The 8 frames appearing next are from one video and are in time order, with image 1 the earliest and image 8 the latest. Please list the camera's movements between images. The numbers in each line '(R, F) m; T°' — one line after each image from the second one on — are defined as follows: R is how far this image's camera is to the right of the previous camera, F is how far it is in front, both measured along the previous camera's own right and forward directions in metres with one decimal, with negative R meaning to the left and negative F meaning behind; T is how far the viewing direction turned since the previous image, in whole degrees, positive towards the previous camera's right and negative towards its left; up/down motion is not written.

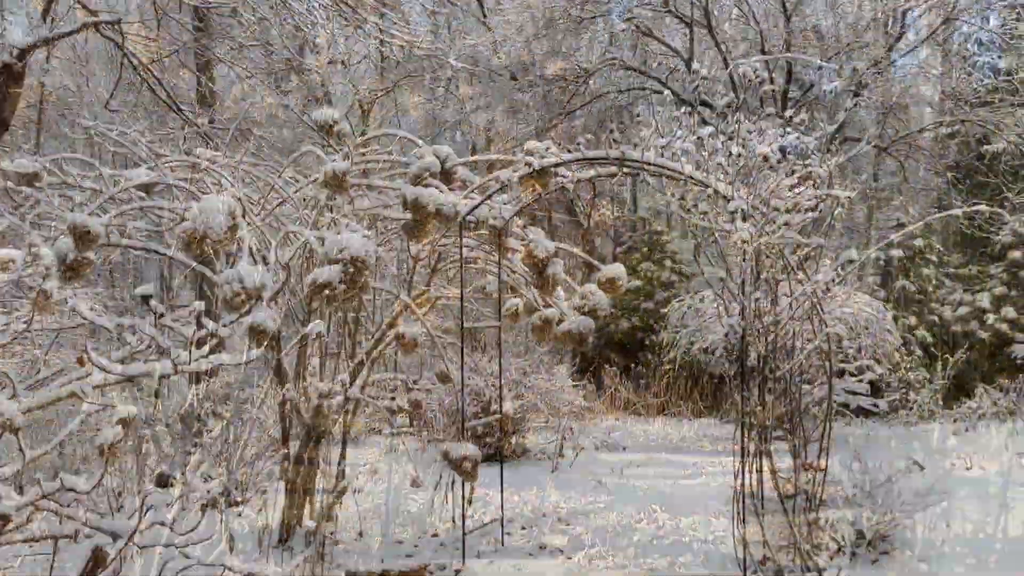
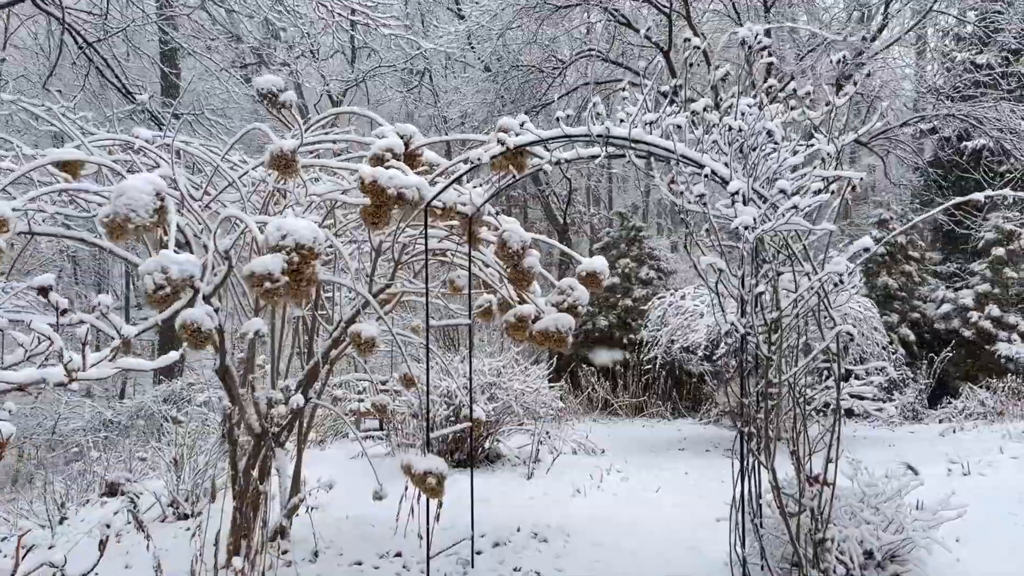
(0.0, +0.4) m; +2°
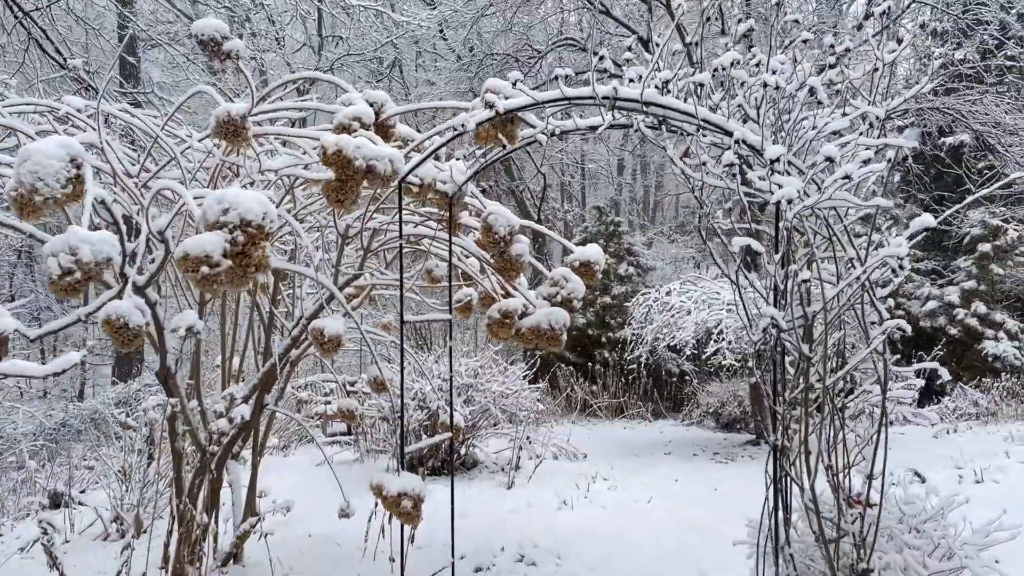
(-0.1, +0.4) m; +2°
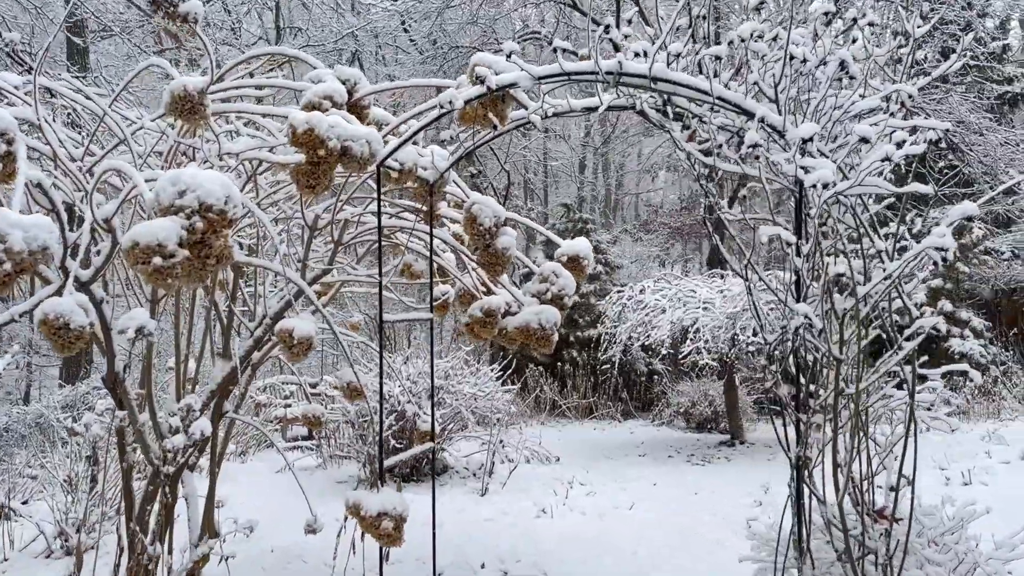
(-0.1, +0.2) m; +3°
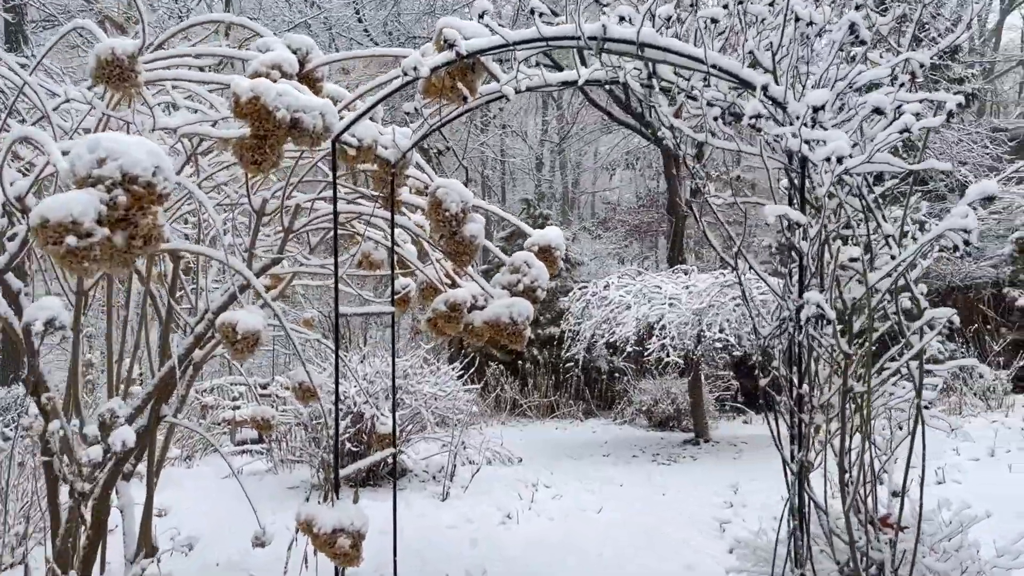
(0.0, +0.2) m; +3°
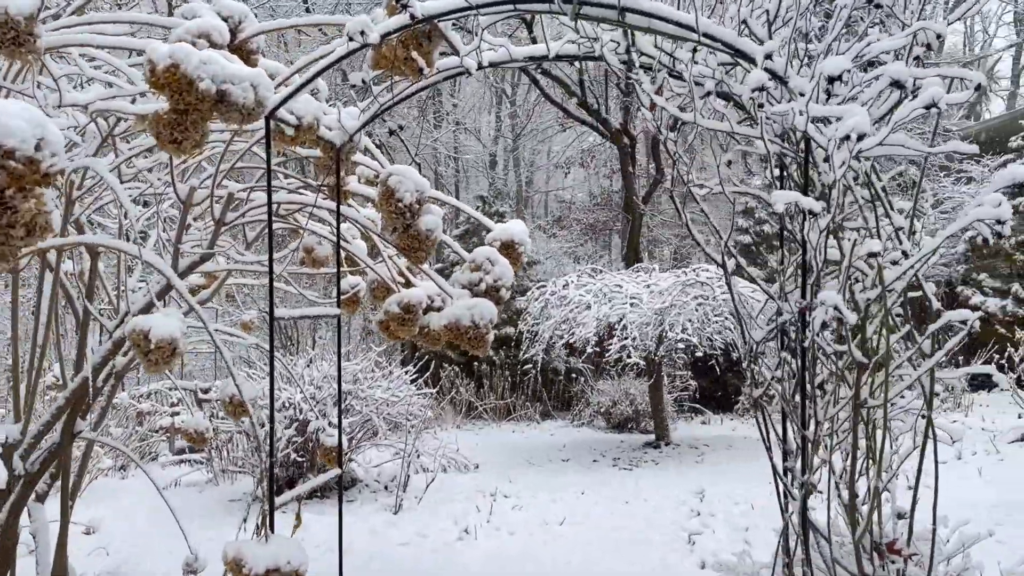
(0.0, +0.3) m; +3°
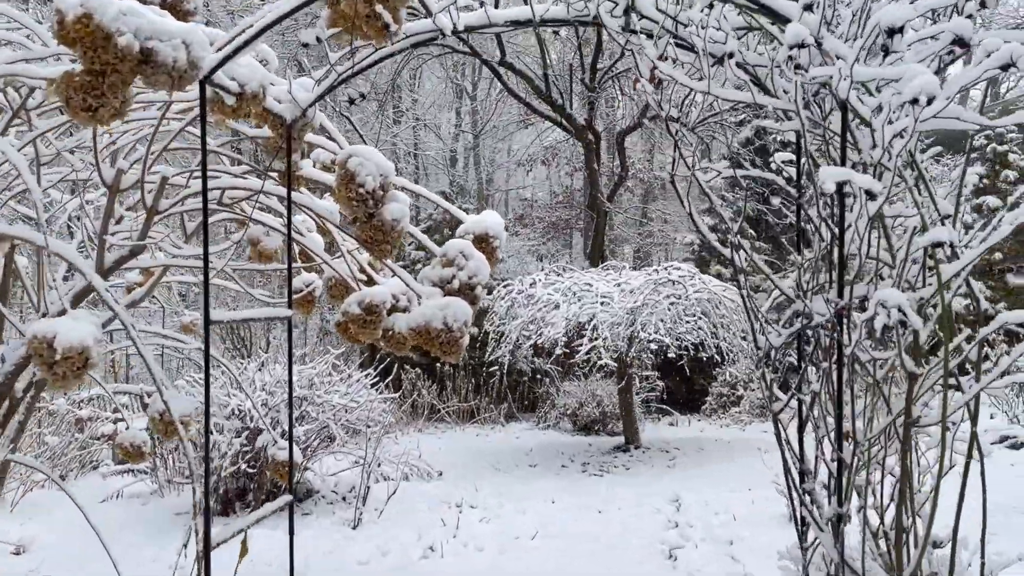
(0.0, +0.3) m; +3°
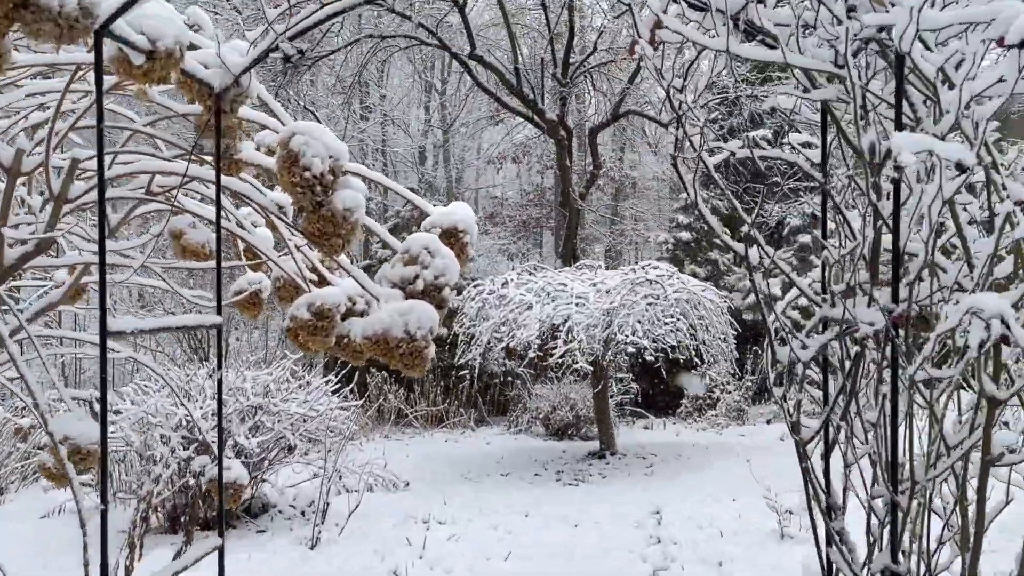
(0.0, +0.3) m; +2°
